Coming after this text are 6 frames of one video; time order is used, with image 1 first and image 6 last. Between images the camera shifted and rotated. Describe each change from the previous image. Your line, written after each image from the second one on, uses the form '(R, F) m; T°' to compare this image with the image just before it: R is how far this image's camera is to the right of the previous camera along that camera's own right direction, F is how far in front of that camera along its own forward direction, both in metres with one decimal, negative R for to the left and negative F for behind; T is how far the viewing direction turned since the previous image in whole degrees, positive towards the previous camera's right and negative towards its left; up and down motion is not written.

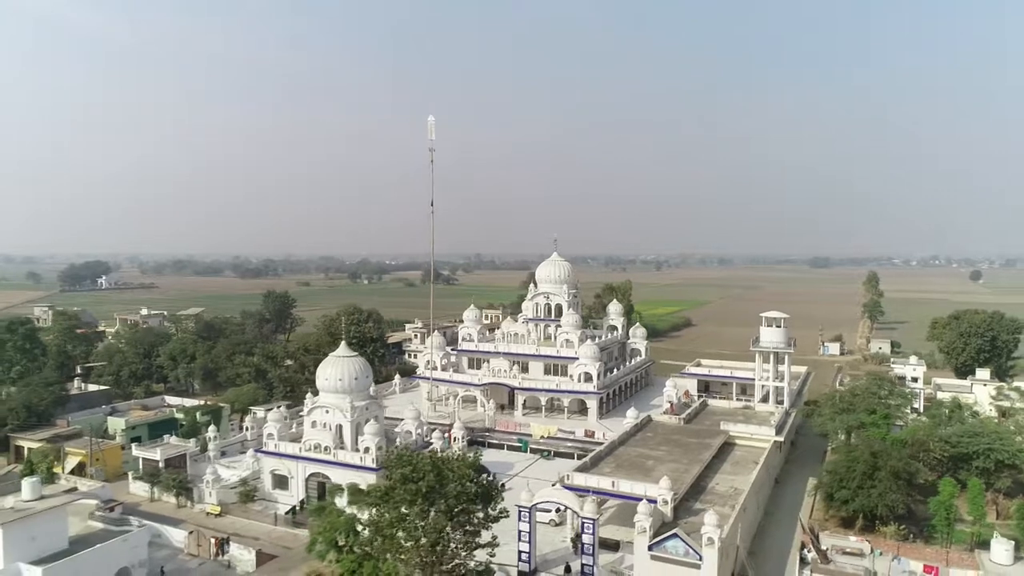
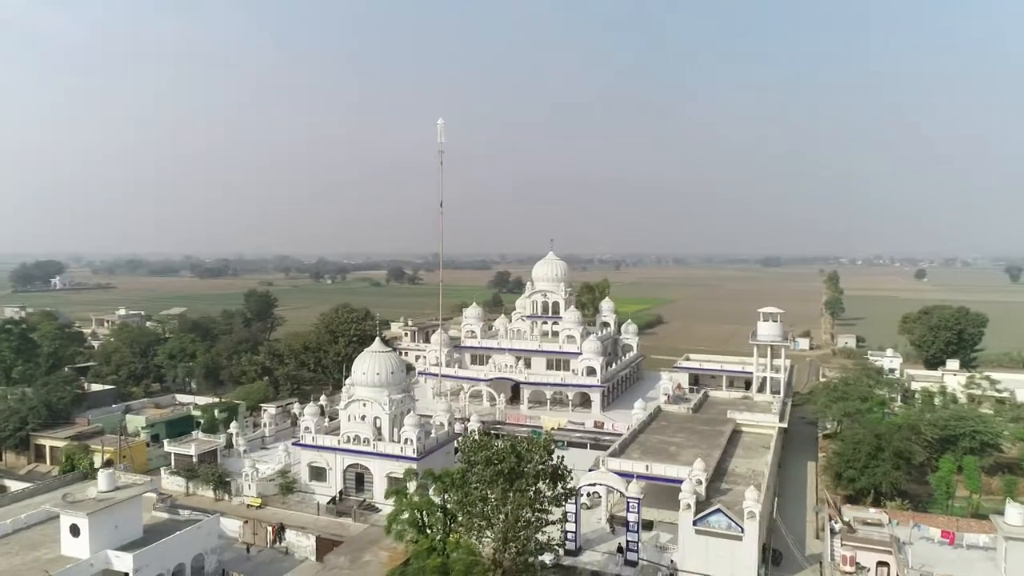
(-2.6, -1.1) m; +4°
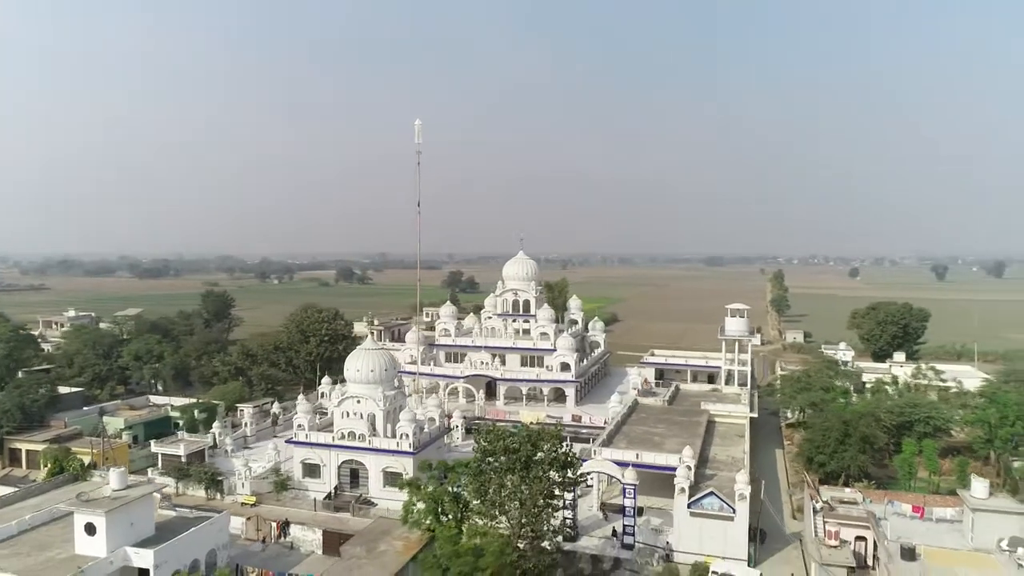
(-1.6, -0.7) m; +4°
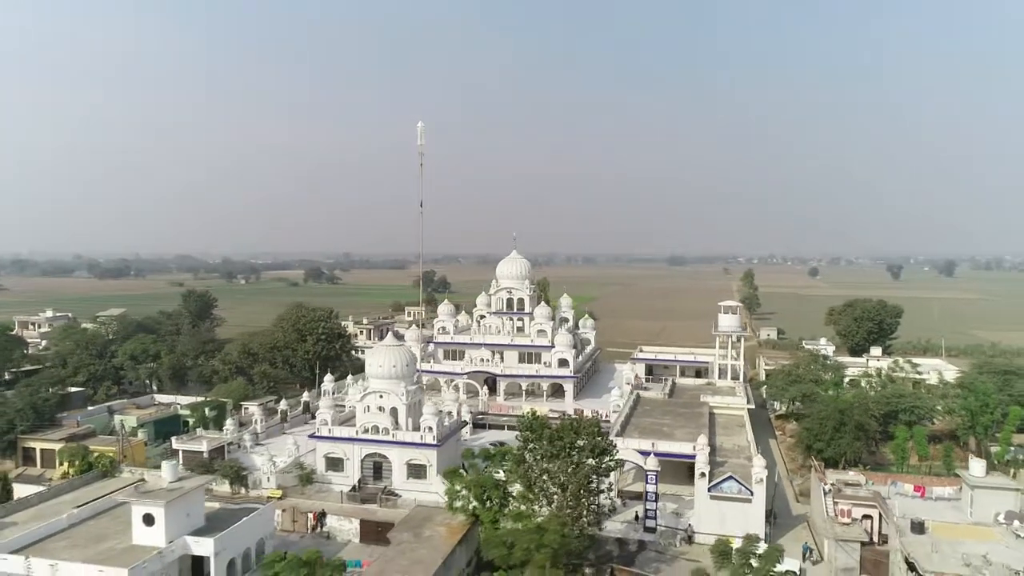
(-1.9, -0.9) m; +3°
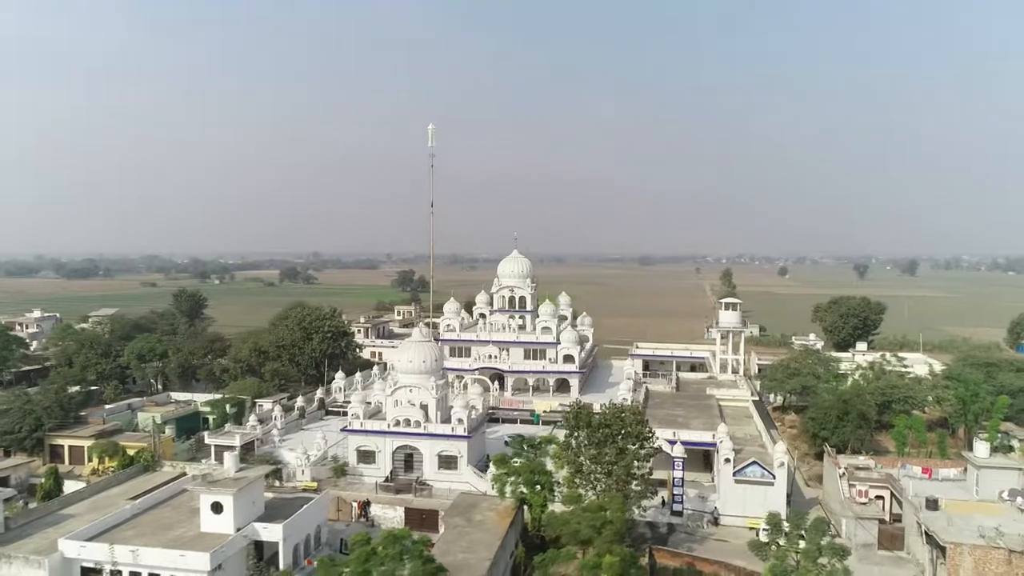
(-2.0, -1.0) m; +2°
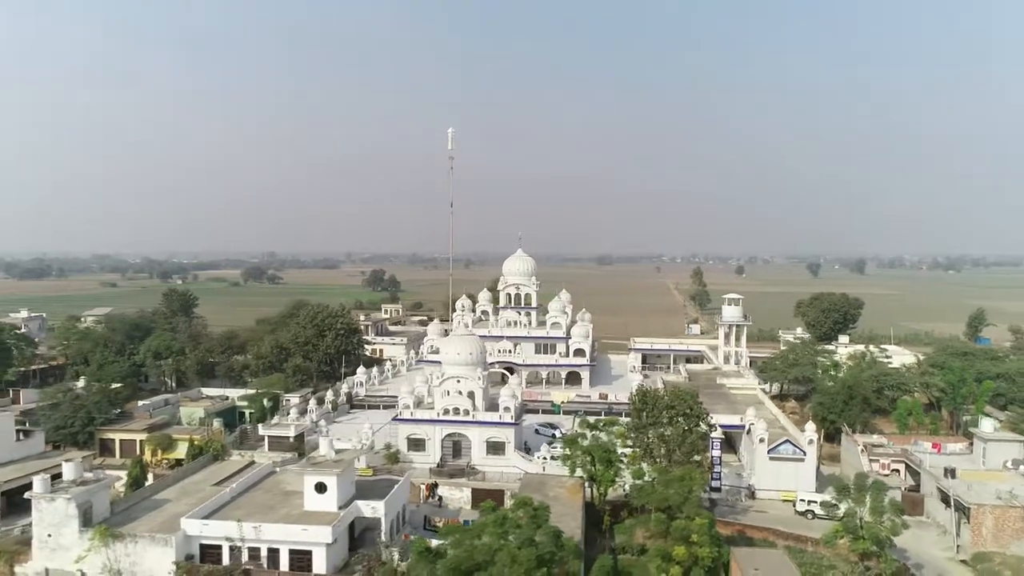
(-3.3, -1.5) m; +3°
